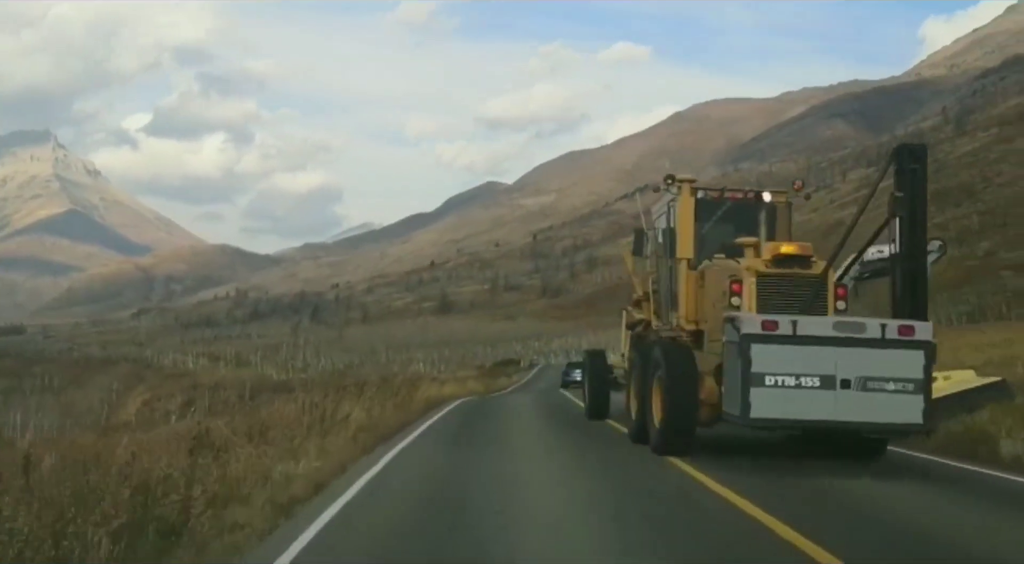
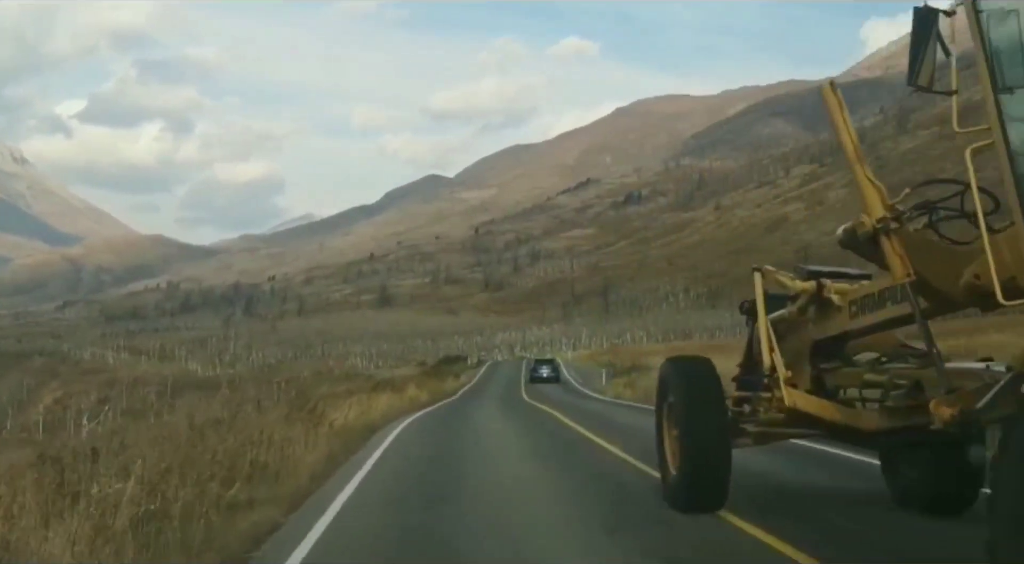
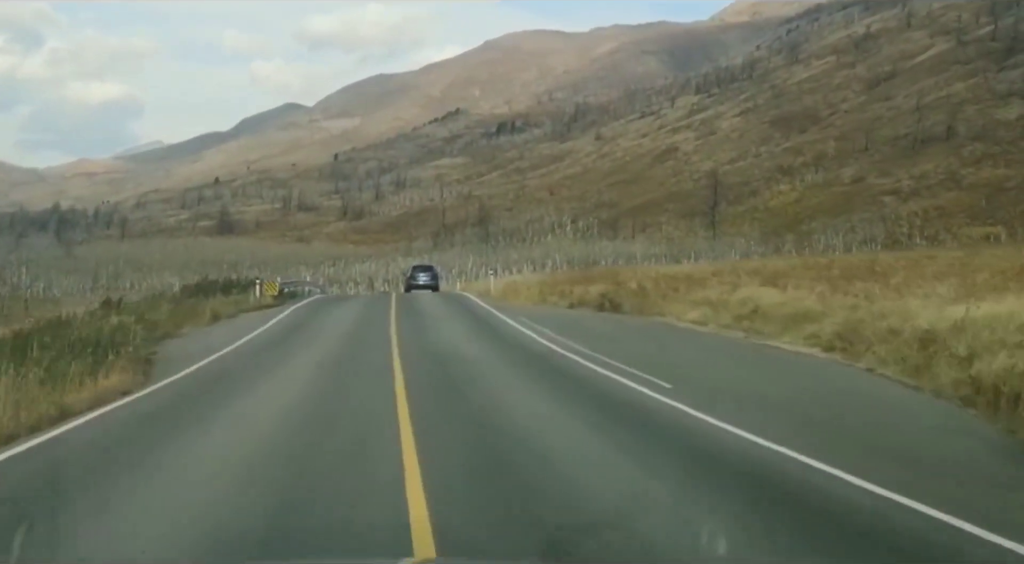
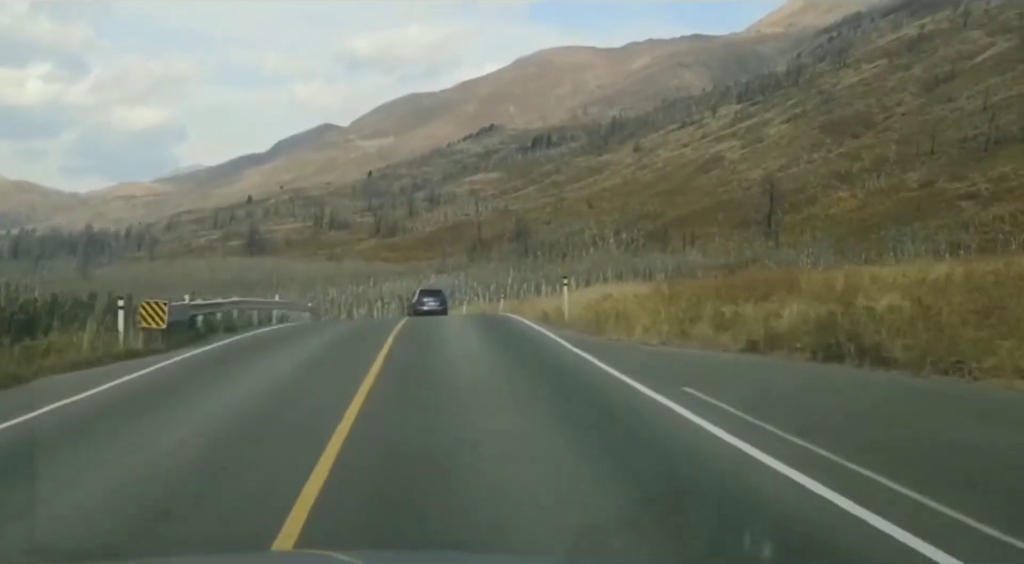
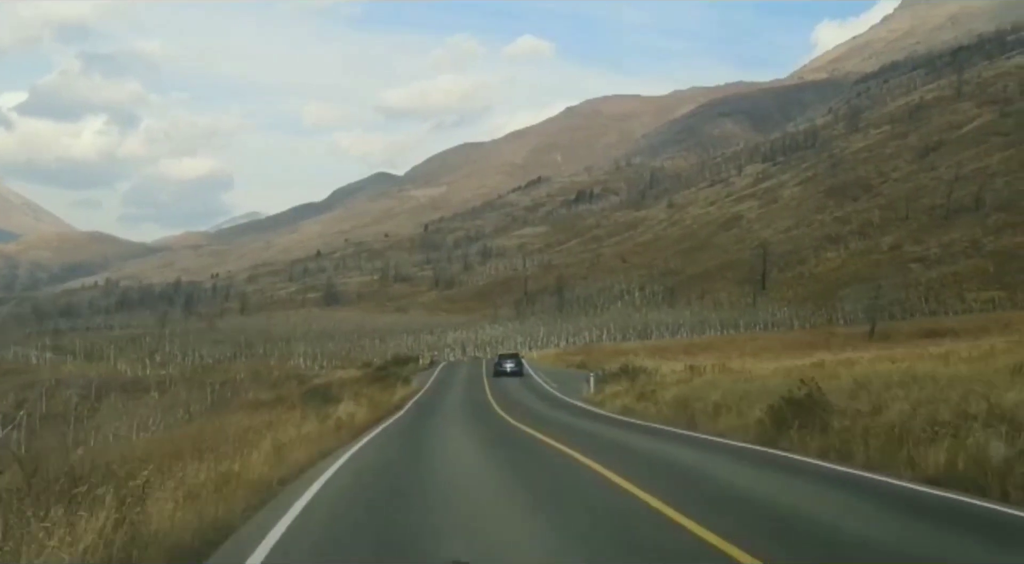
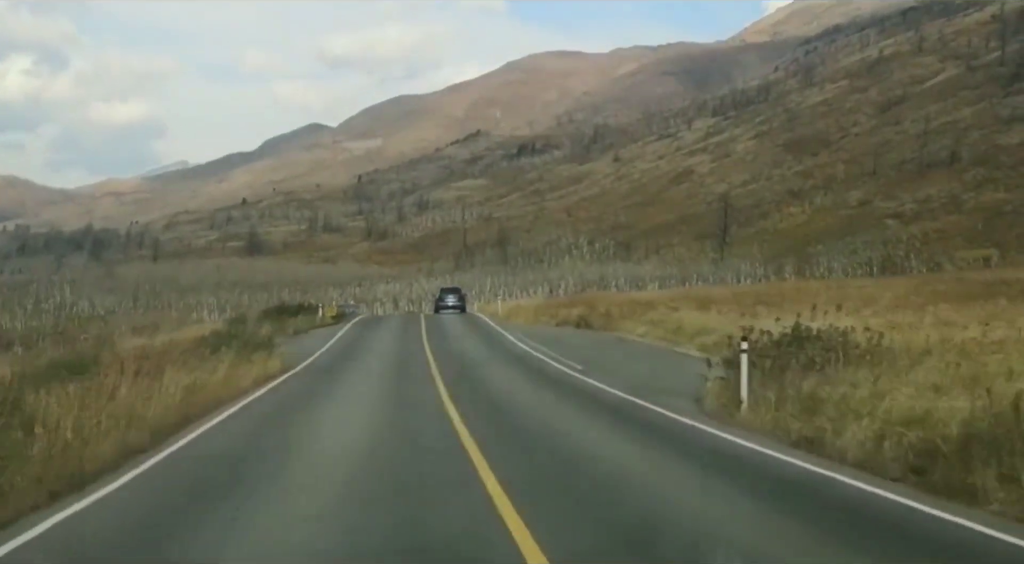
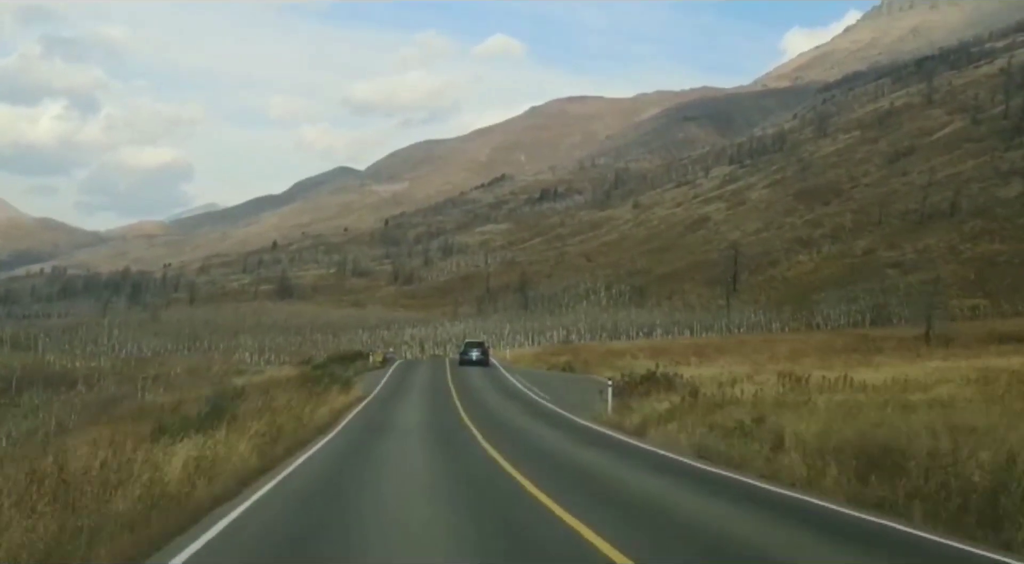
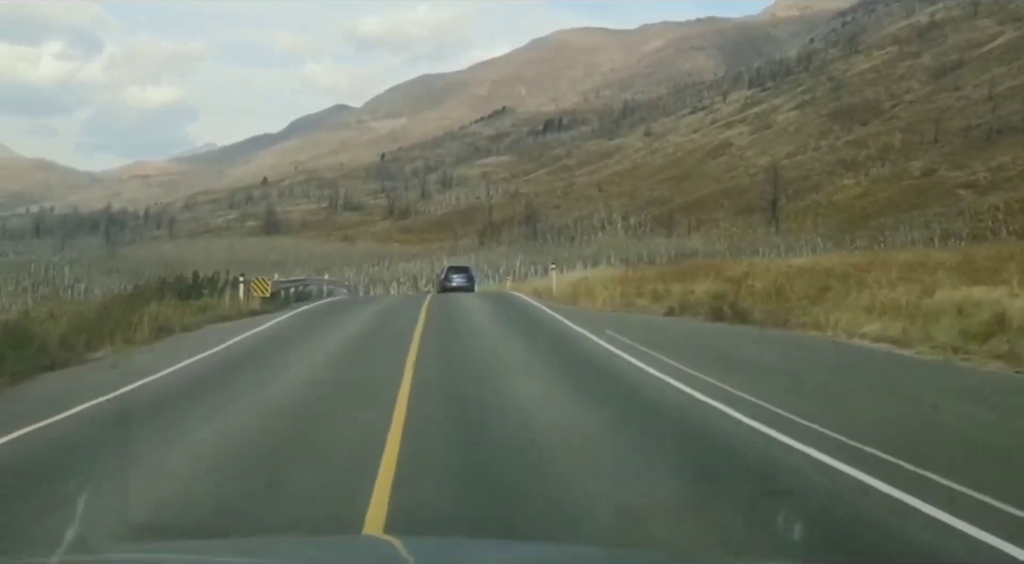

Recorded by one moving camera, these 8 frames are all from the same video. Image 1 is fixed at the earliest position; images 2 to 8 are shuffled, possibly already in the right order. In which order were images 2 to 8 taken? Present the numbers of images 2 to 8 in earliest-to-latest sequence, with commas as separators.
2, 5, 7, 6, 3, 8, 4
